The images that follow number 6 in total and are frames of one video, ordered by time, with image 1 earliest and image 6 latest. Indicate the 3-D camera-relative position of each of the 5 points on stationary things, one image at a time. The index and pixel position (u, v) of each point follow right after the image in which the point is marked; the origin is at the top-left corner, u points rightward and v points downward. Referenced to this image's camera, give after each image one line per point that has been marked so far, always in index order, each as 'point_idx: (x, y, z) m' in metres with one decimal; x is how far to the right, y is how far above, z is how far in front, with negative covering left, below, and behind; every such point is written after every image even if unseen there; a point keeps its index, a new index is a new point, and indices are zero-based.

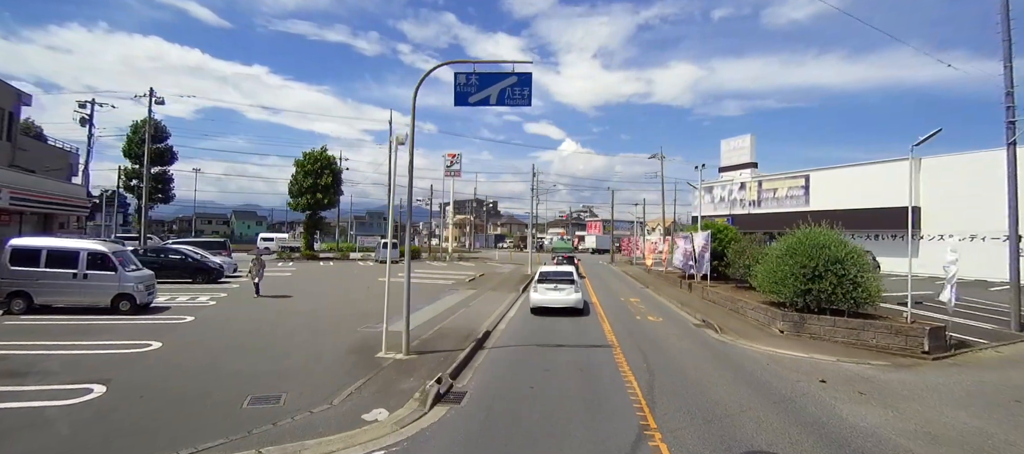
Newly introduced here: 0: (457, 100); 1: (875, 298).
0: (-1.2, +2.7, +10.2) m
1: (+9.7, -1.9, +12.8) m
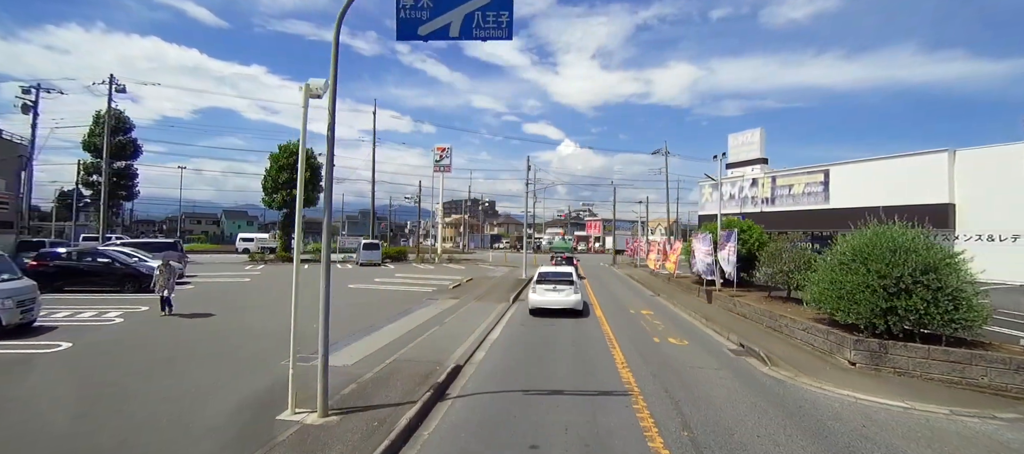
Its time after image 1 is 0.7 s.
0: (-1.6, +2.8, +6.8) m
1: (+9.3, -1.9, +9.5) m
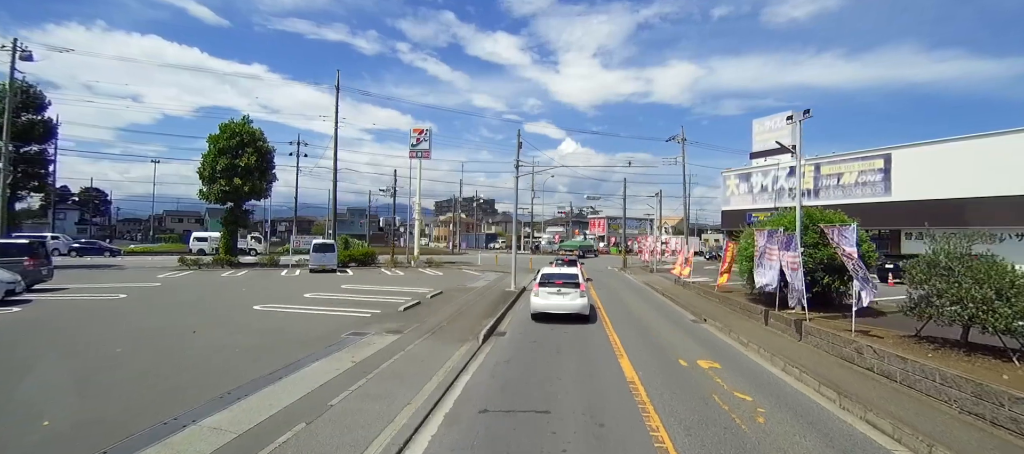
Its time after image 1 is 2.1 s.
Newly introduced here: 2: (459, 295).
0: (-2.3, +2.9, -0.1) m
1: (+8.6, -1.7, +2.6) m
2: (-2.3, -2.7, +19.5) m
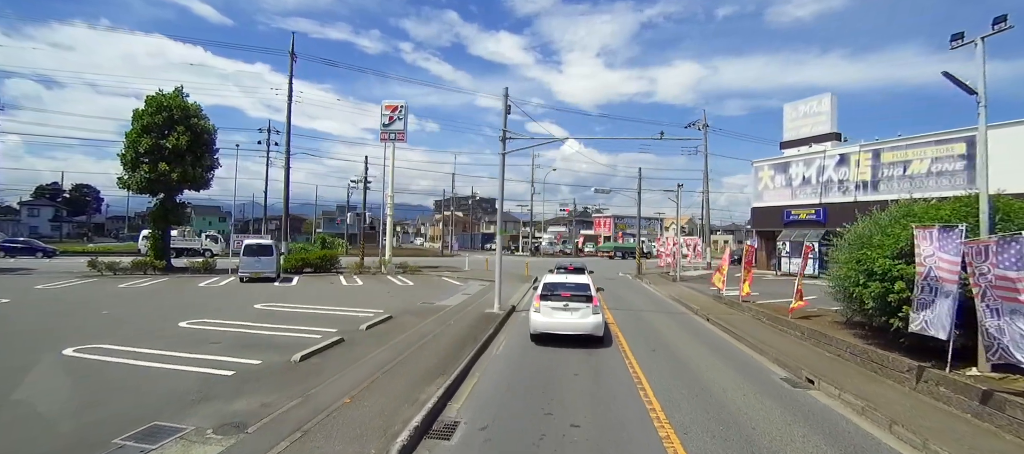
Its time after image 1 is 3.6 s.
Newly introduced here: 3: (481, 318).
0: (-2.9, +3.0, -6.0) m
1: (+8.0, -1.6, -3.4) m
2: (-2.8, -2.6, +13.6) m
3: (-0.9, -2.8, +14.3) m
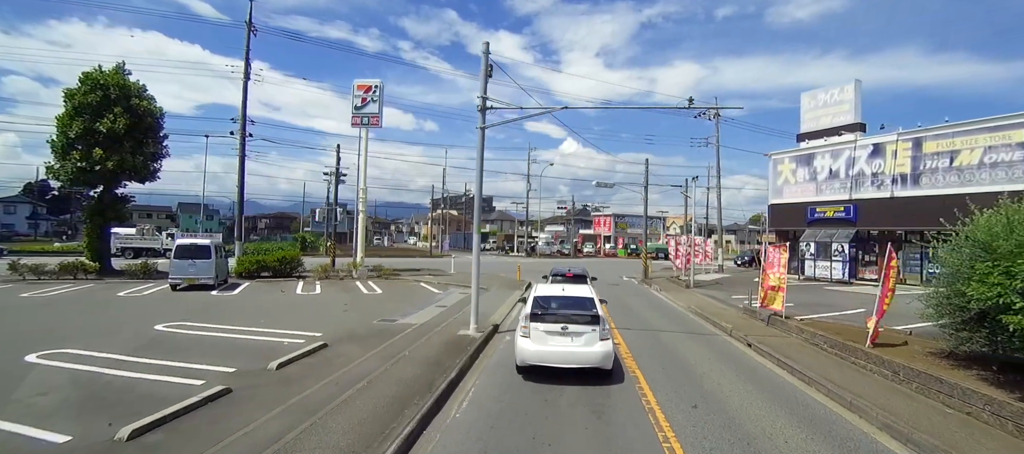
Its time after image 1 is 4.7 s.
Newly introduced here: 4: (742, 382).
0: (-3.2, +3.1, -9.5) m
1: (+7.7, -1.6, -6.8) m
2: (-3.2, -2.5, +10.2) m
3: (-1.4, -2.7, +10.9) m
4: (+4.2, -2.9, +8.4) m
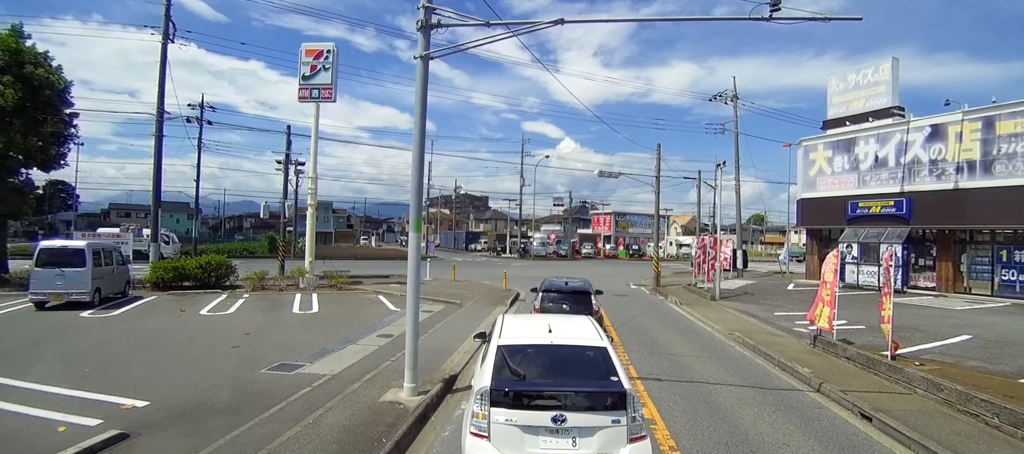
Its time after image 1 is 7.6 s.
0: (-3.7, +3.2, -13.8) m
1: (+7.2, -1.5, -11.1) m
2: (-3.8, -2.4, +5.8) m
3: (-1.9, -2.6, +6.5) m
4: (+3.7, -2.8, +4.1) m
